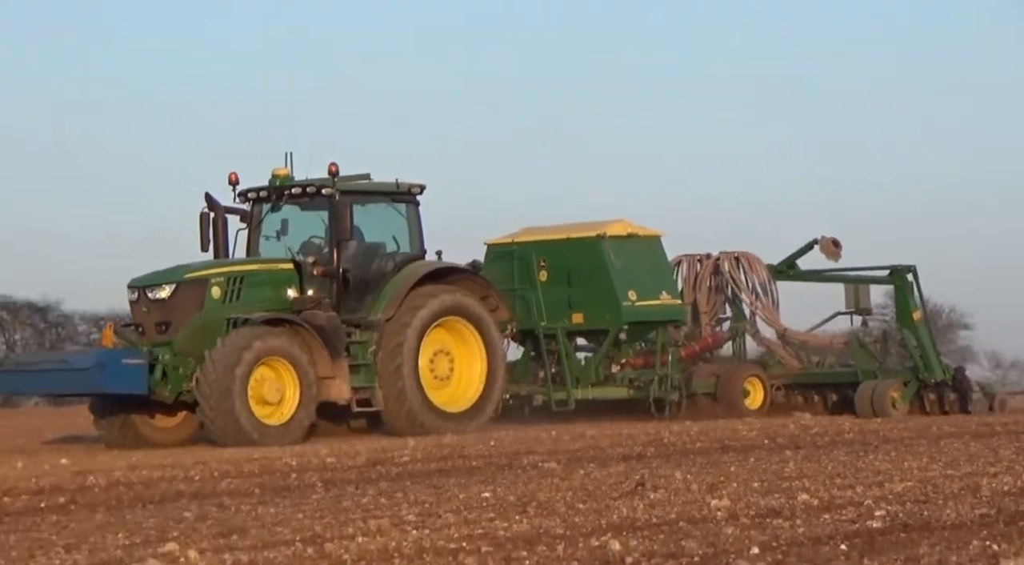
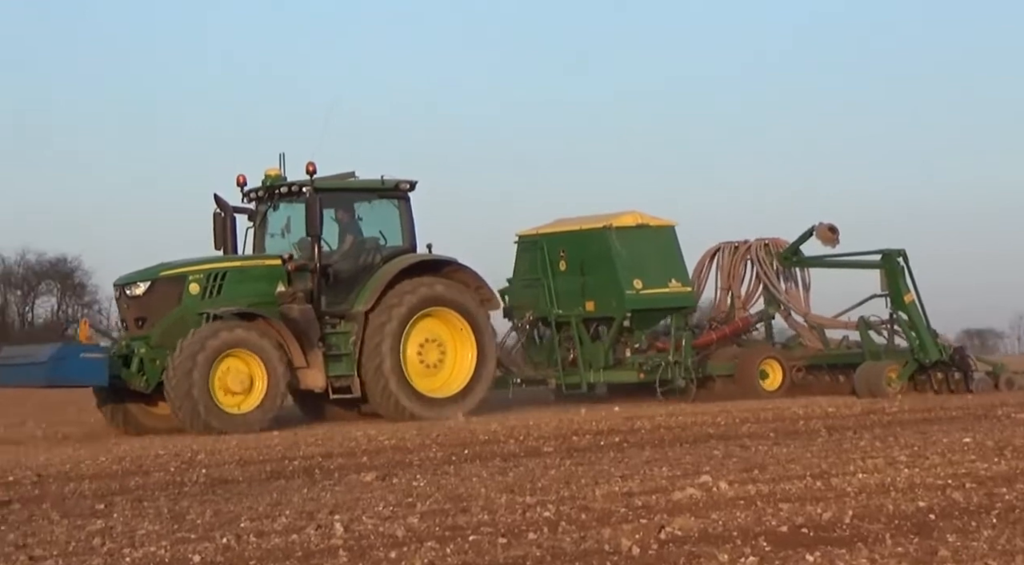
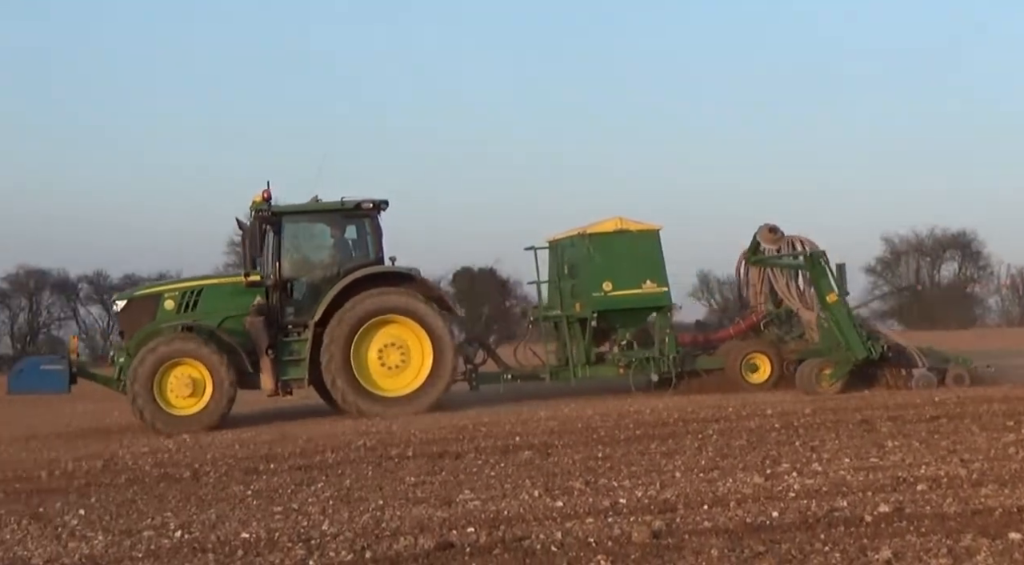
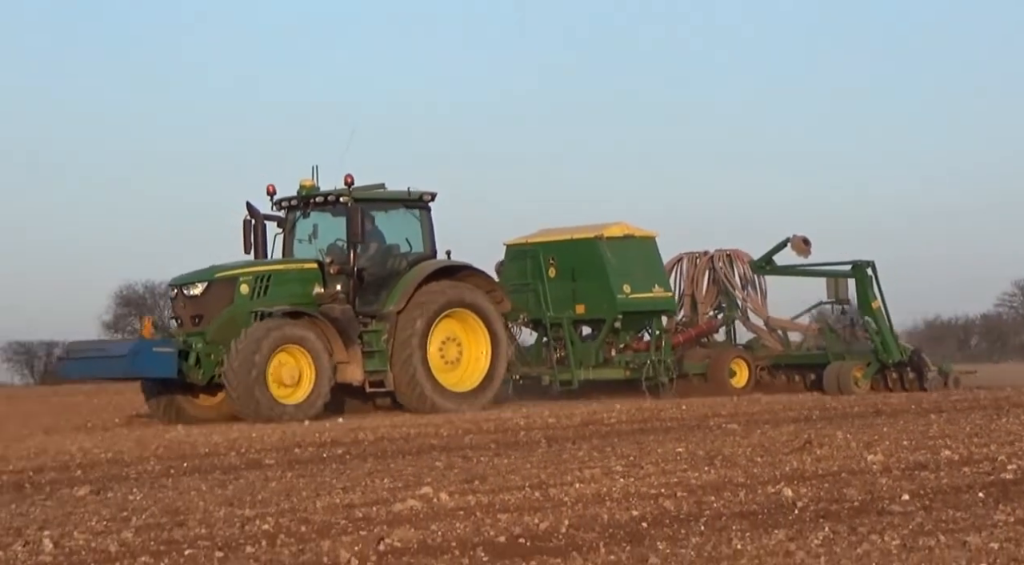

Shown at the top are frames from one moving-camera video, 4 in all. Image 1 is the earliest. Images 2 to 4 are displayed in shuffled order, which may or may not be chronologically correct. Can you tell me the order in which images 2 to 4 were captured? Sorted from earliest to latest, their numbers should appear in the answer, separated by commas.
4, 2, 3
